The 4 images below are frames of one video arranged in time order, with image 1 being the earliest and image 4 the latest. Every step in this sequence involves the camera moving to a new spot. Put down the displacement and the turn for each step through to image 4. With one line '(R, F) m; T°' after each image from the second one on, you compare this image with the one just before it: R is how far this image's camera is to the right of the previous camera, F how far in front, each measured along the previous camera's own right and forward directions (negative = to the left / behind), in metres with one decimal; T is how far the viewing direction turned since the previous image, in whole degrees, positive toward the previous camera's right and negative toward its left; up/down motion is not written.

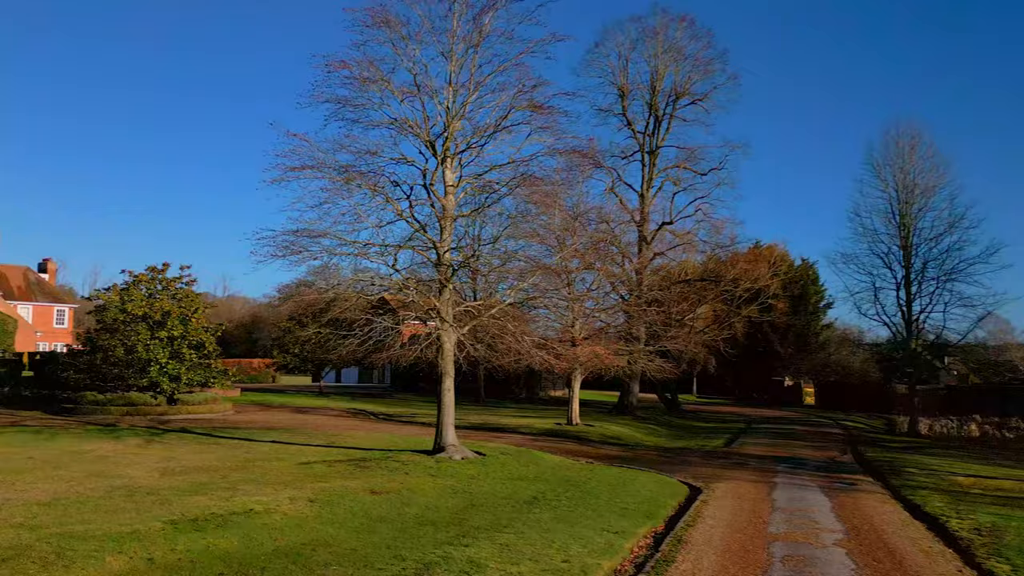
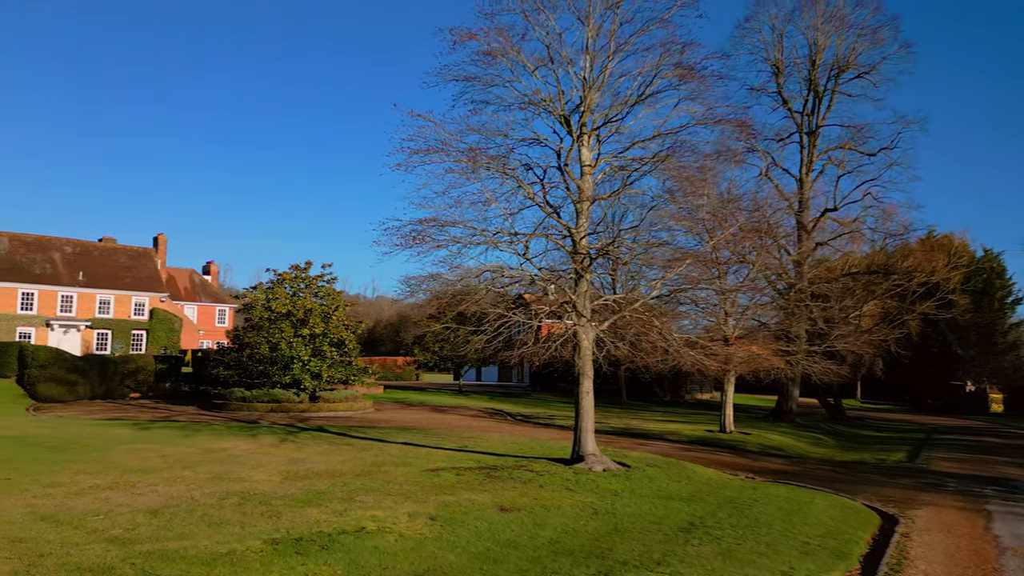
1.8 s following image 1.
(-0.1, +1.4) m; -10°
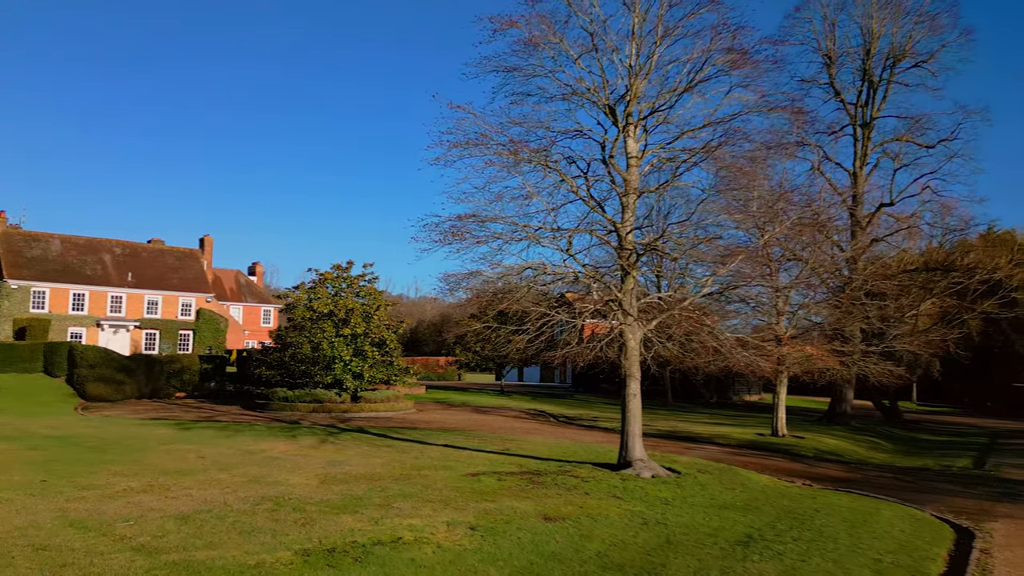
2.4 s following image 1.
(0.0, +0.4) m; -3°
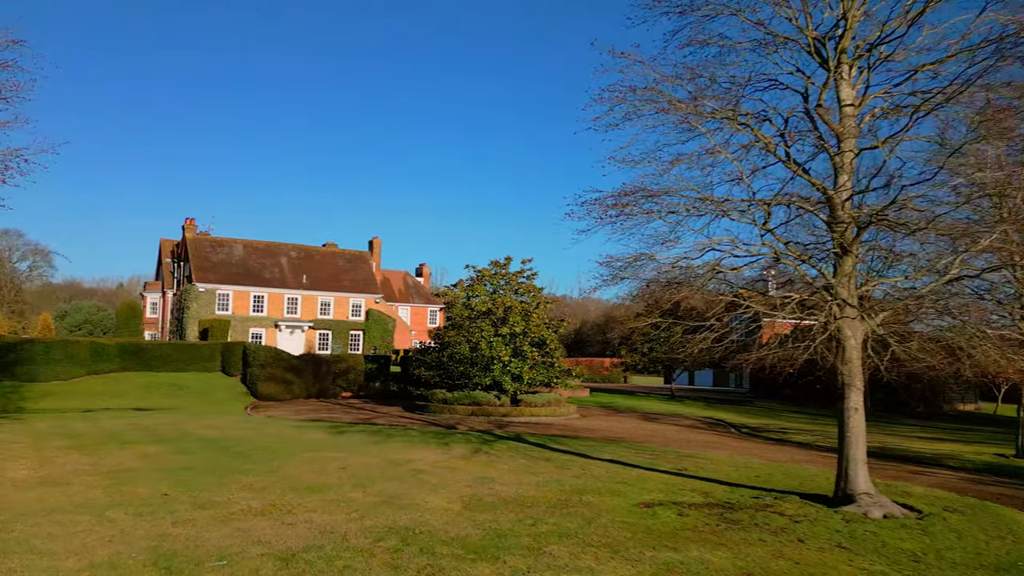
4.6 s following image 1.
(-0.2, +1.9) m; -12°
